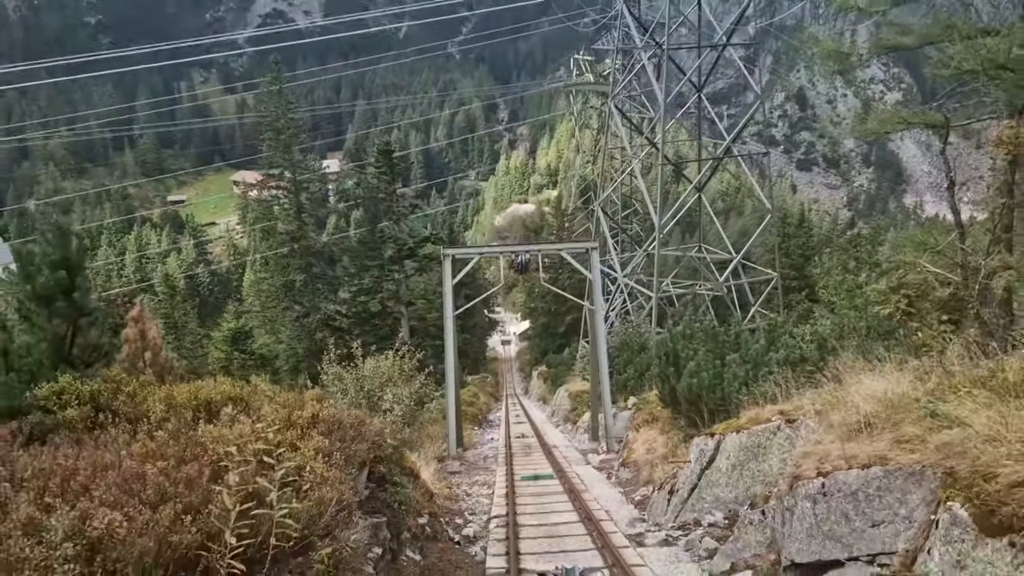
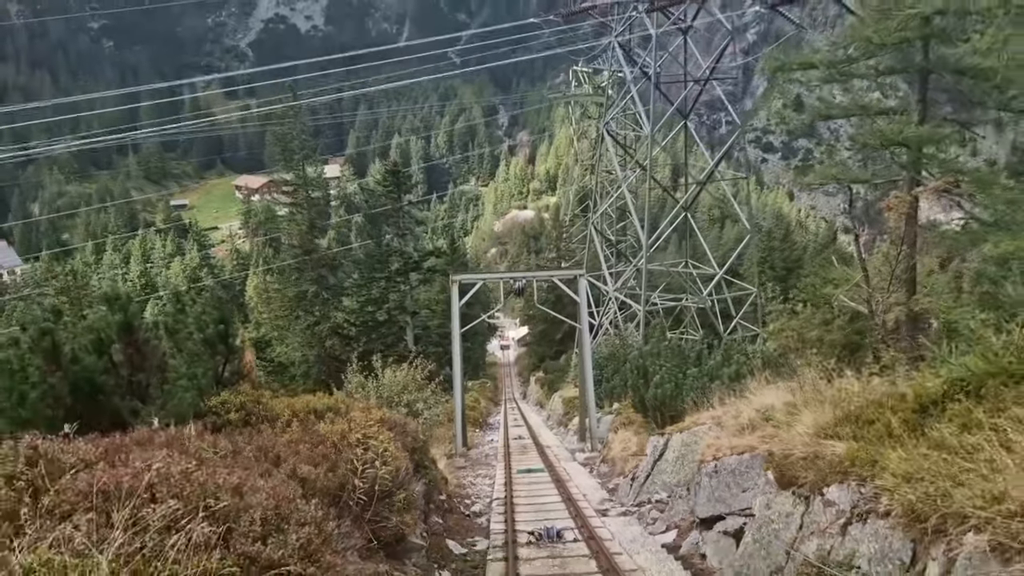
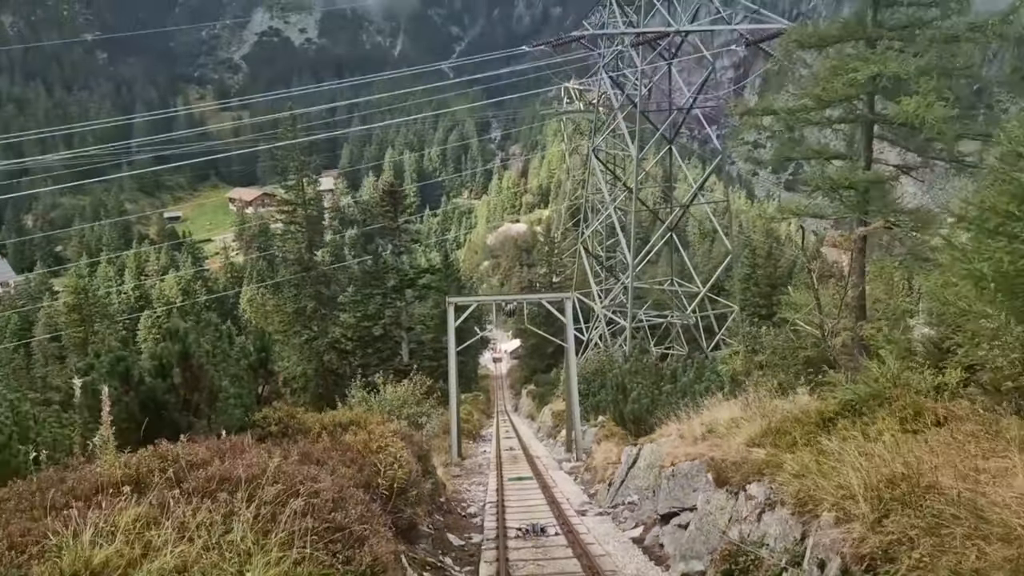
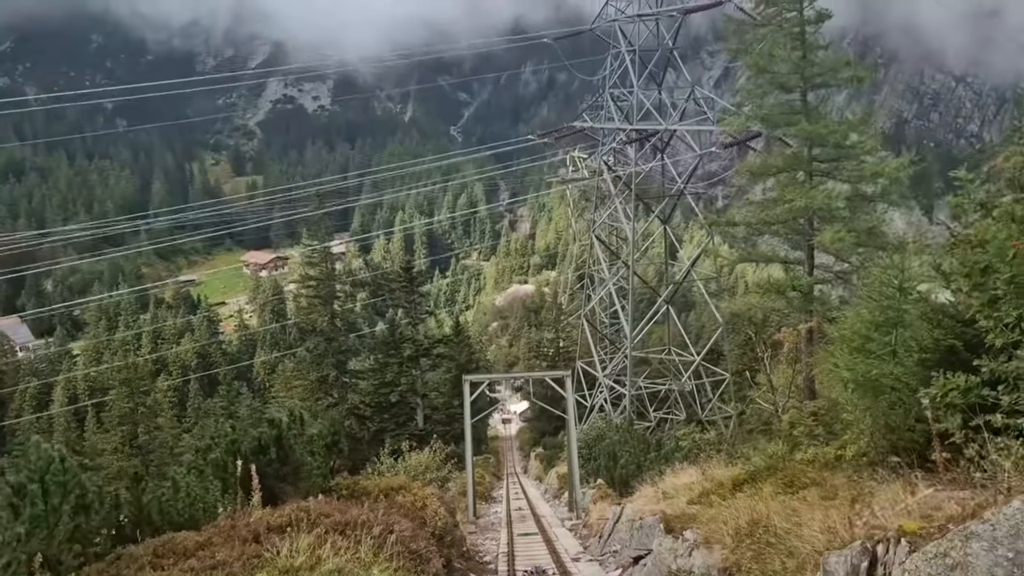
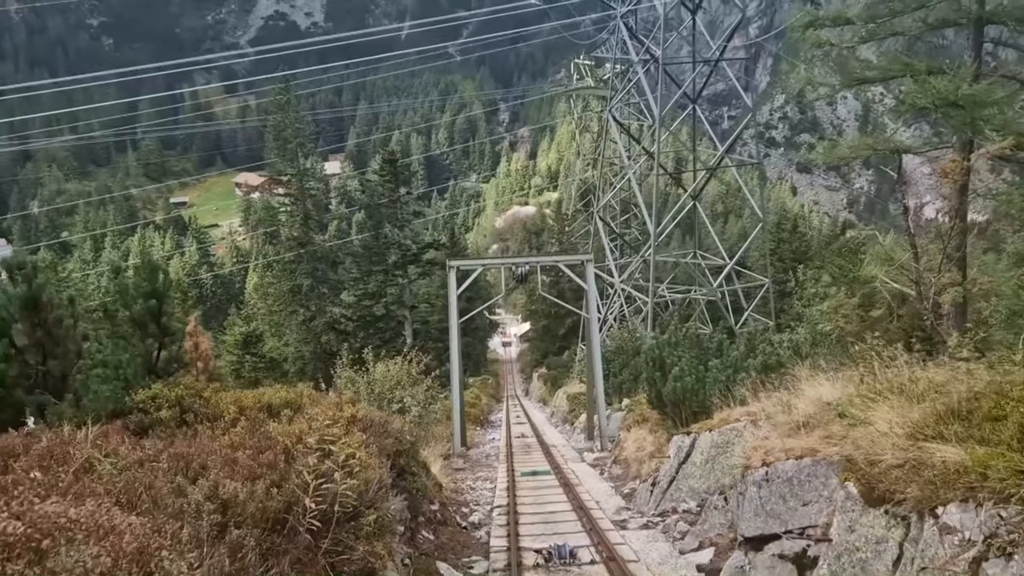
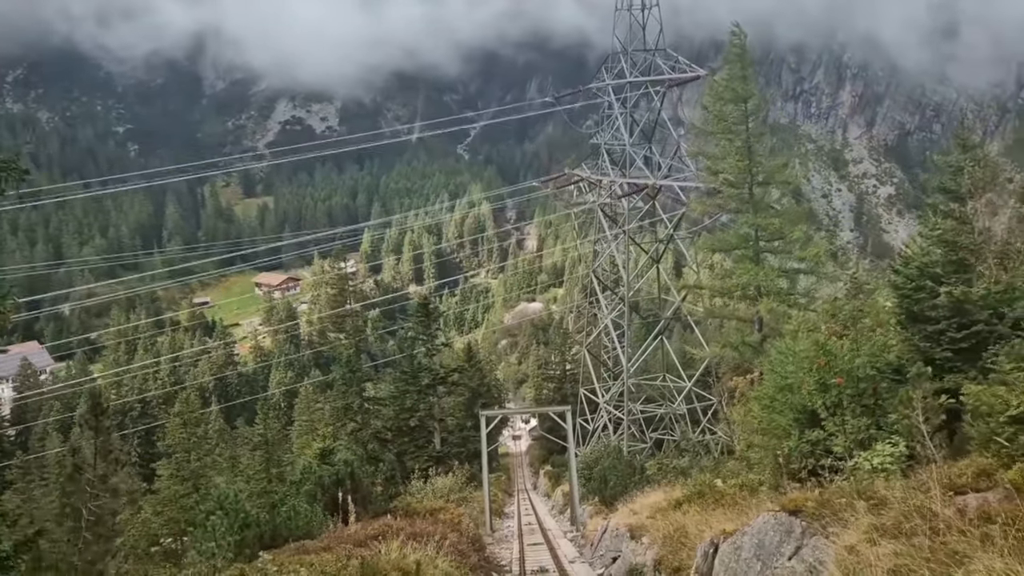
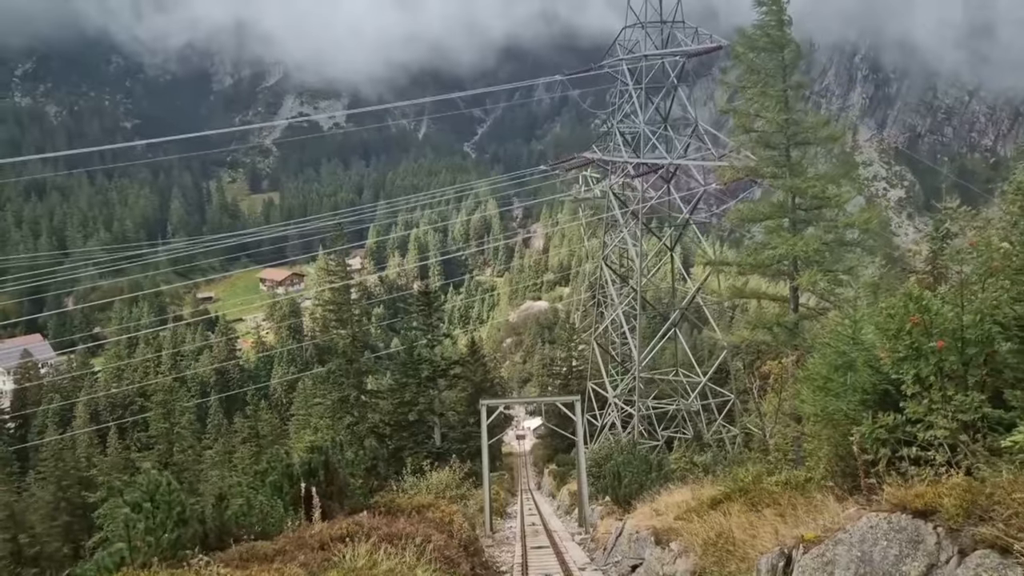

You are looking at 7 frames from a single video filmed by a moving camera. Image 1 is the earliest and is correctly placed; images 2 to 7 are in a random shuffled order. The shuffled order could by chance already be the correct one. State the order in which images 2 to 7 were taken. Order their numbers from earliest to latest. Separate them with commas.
5, 2, 3, 4, 7, 6
